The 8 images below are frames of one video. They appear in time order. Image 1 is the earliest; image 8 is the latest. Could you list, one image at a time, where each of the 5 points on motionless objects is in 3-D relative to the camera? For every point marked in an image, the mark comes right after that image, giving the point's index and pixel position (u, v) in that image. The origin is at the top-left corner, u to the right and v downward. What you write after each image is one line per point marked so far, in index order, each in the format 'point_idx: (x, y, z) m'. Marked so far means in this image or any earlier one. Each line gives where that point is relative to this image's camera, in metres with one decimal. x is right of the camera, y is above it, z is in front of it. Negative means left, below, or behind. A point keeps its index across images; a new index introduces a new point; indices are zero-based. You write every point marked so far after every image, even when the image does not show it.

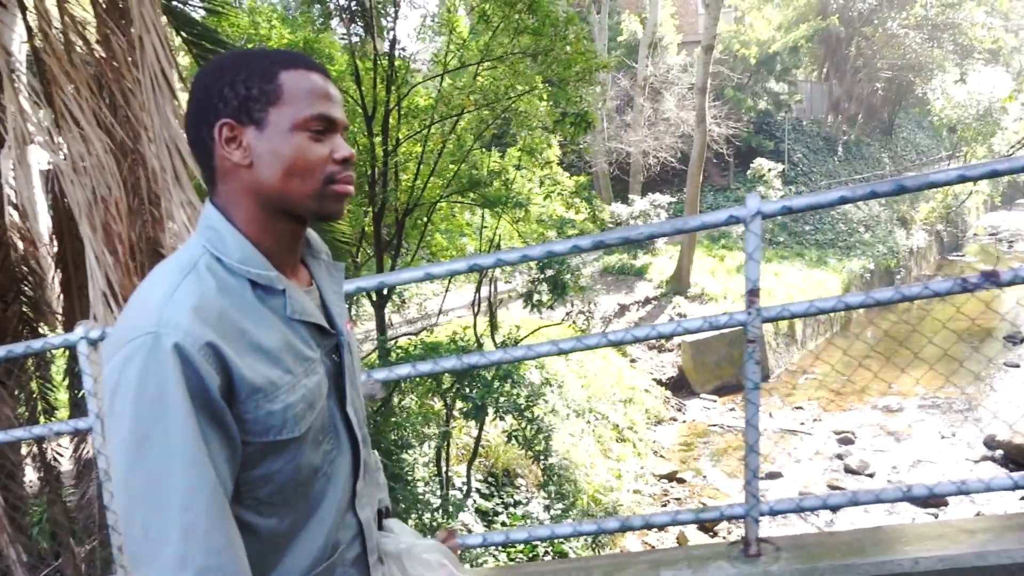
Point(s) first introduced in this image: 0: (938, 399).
0: (+5.5, -1.4, +10.7) m
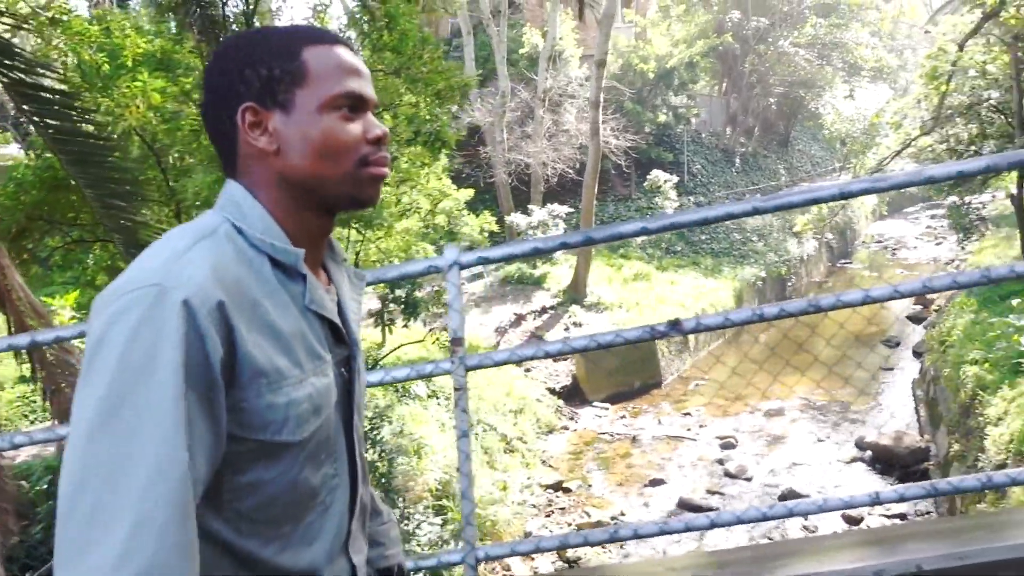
0: (+4.1, -1.5, +11.2) m
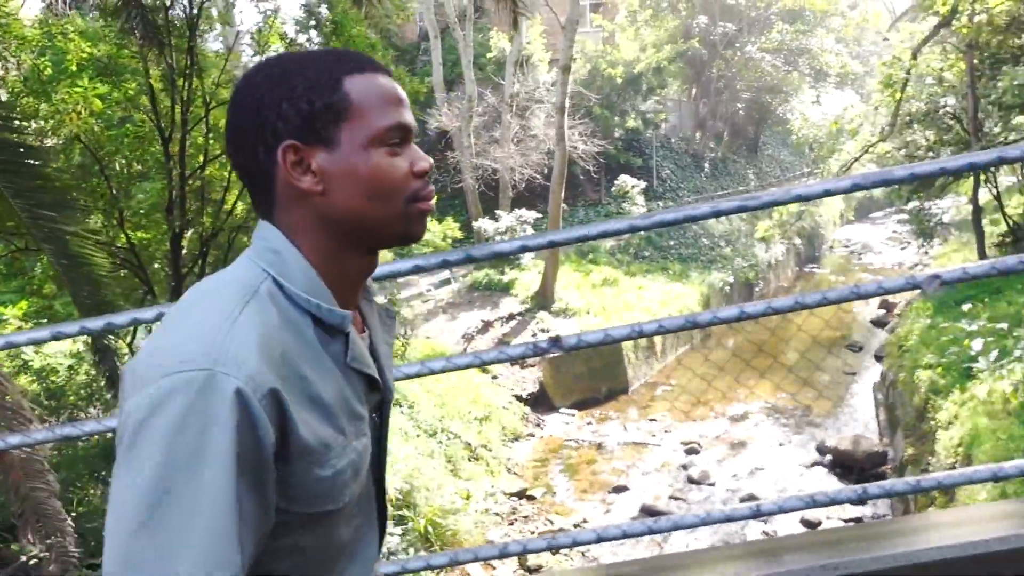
0: (+3.7, -1.6, +11.3) m
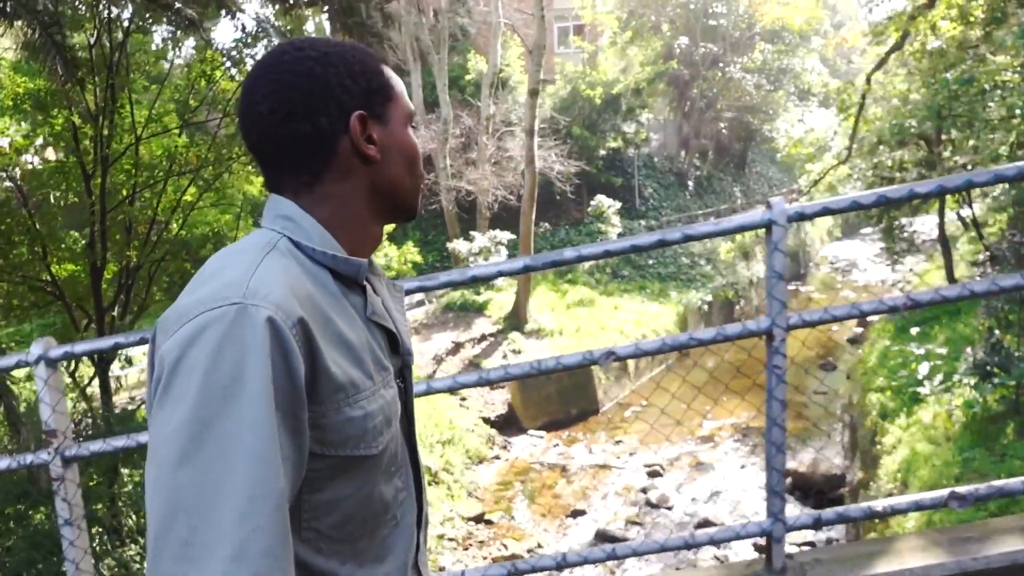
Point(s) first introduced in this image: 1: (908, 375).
0: (+3.2, -1.9, +11.3) m
1: (+3.8, -0.8, +8.1) m
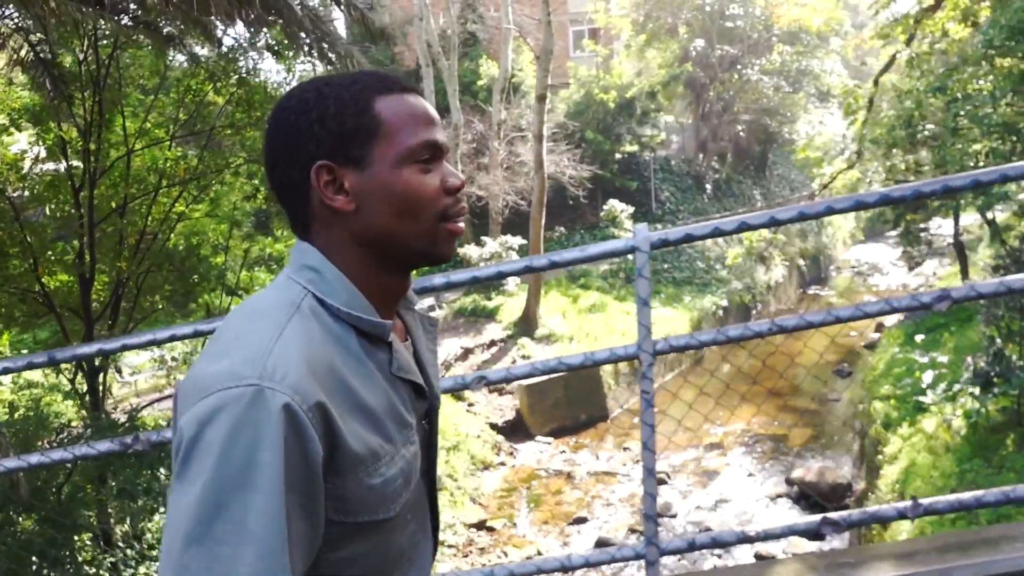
0: (+3.3, -2.0, +11.1) m
1: (+3.8, -0.9, +7.9) m
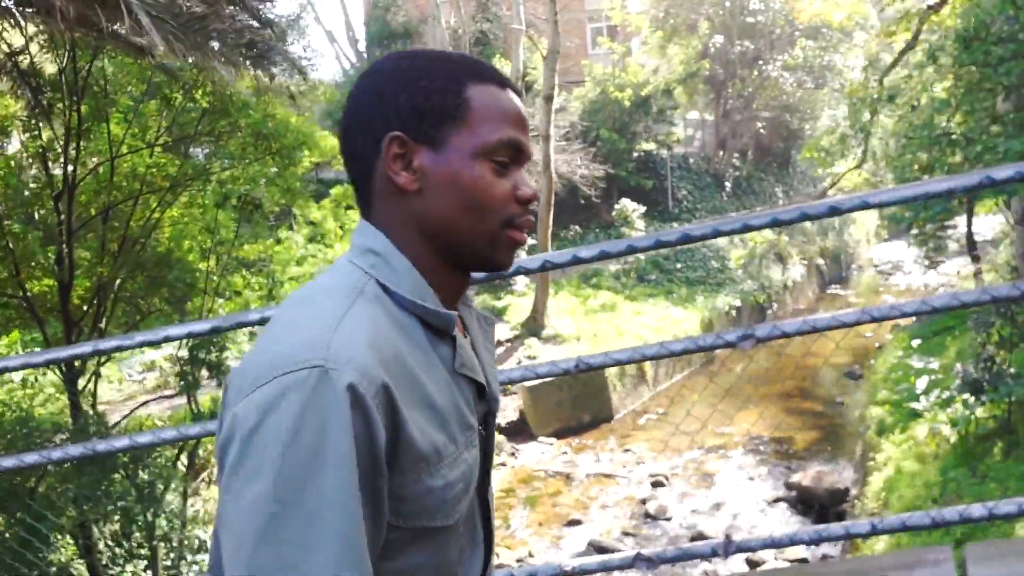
0: (+3.3, -2.0, +11.0) m
1: (+3.7, -0.9, +7.8) m
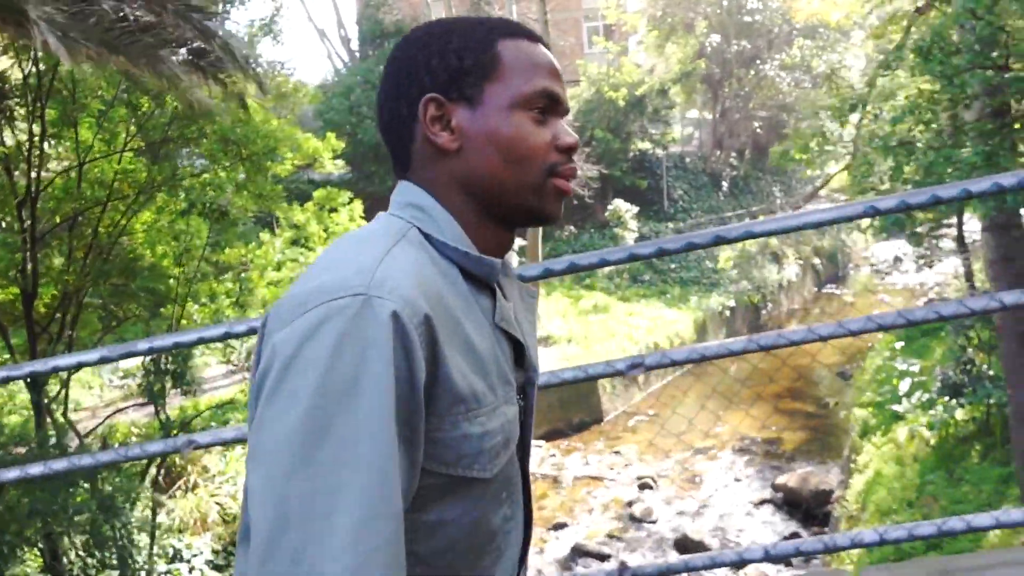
0: (+3.2, -2.0, +11.0) m
1: (+3.5, -1.0, +7.8) m
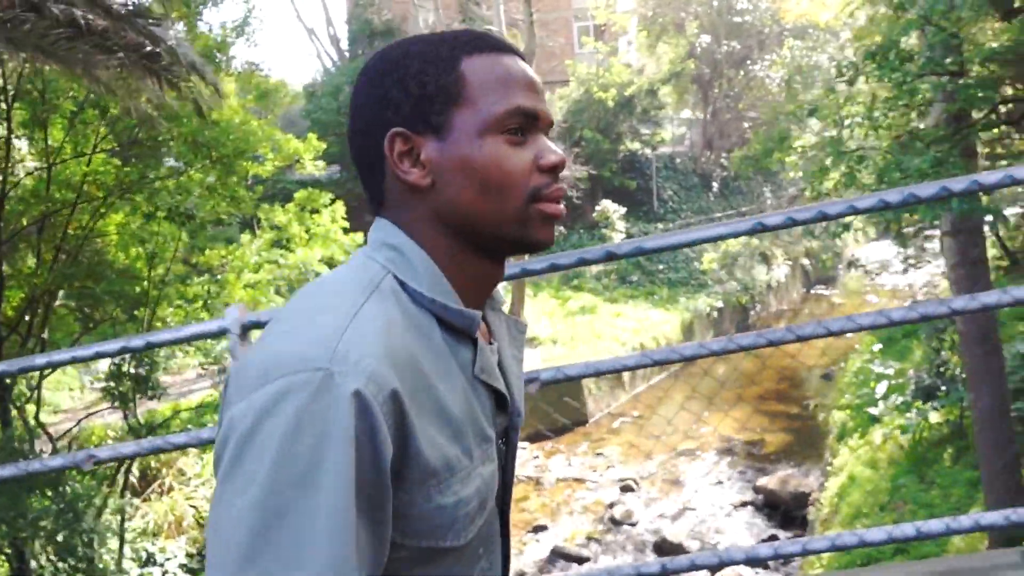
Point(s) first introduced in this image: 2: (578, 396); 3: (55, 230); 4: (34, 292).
0: (+2.9, -2.0, +11.0) m
1: (+3.3, -1.0, +7.8) m
2: (+1.0, -1.6, +12.1) m
3: (-3.0, +0.4, +5.6) m
4: (-3.1, 0.0, +5.5) m
